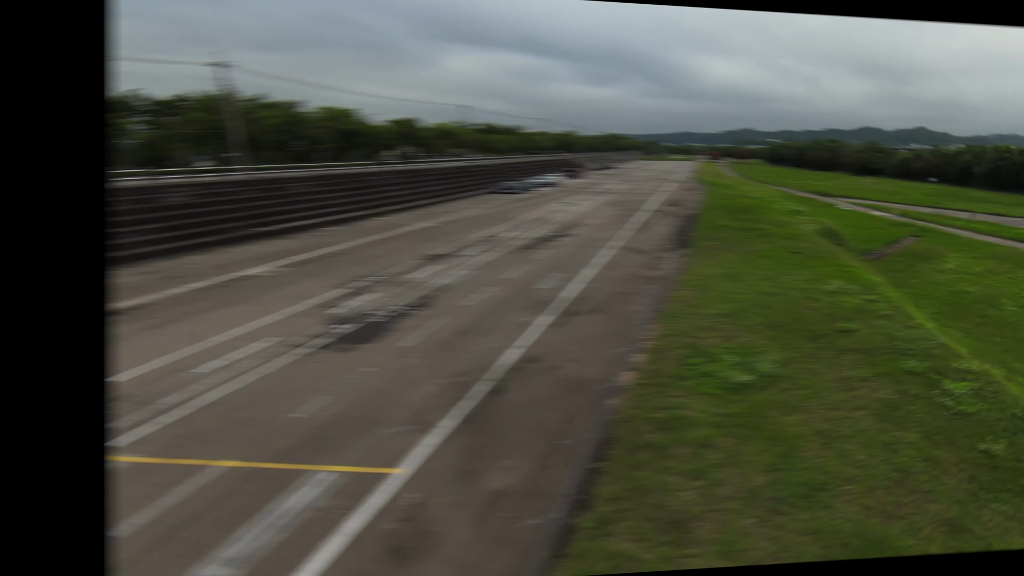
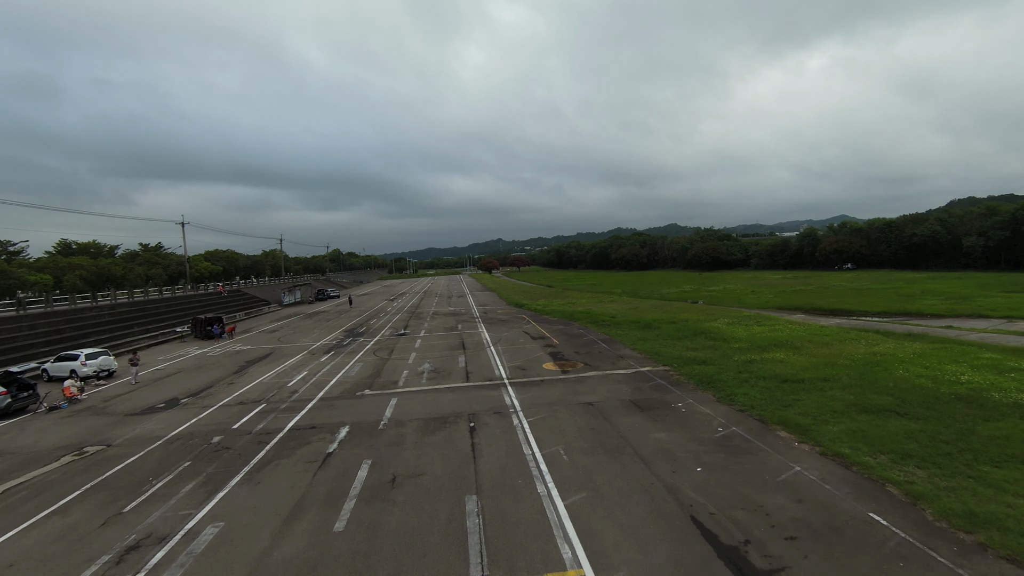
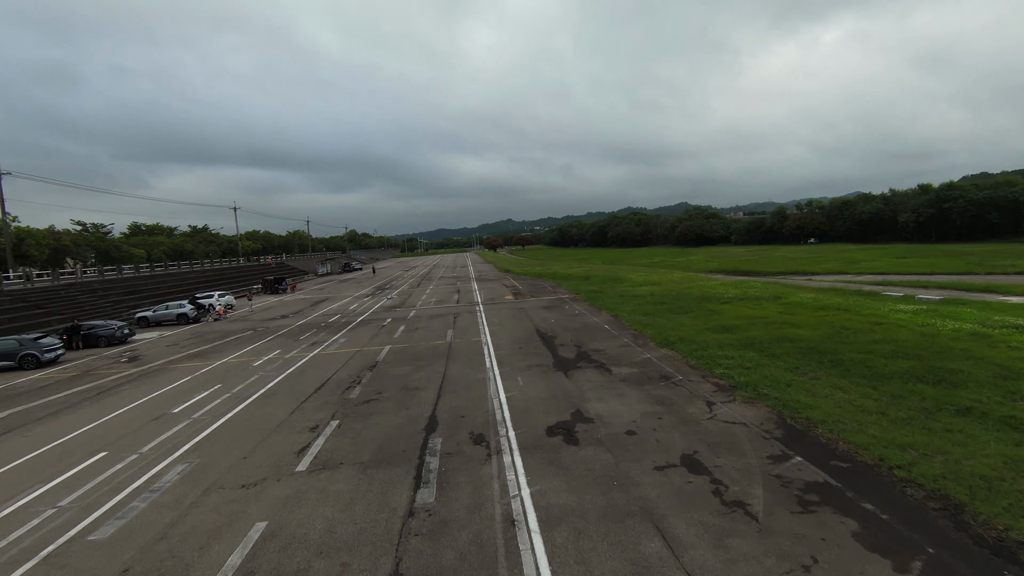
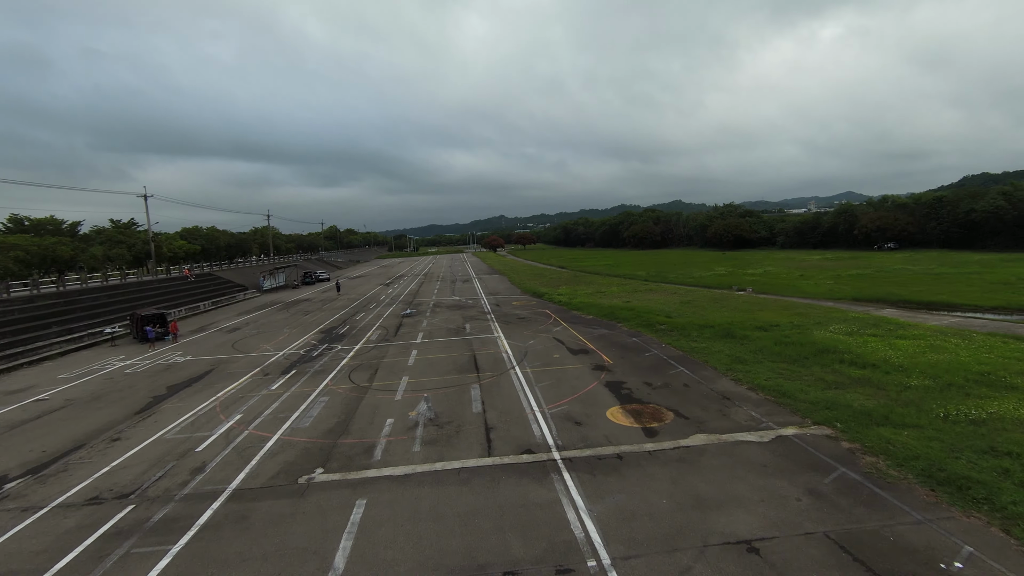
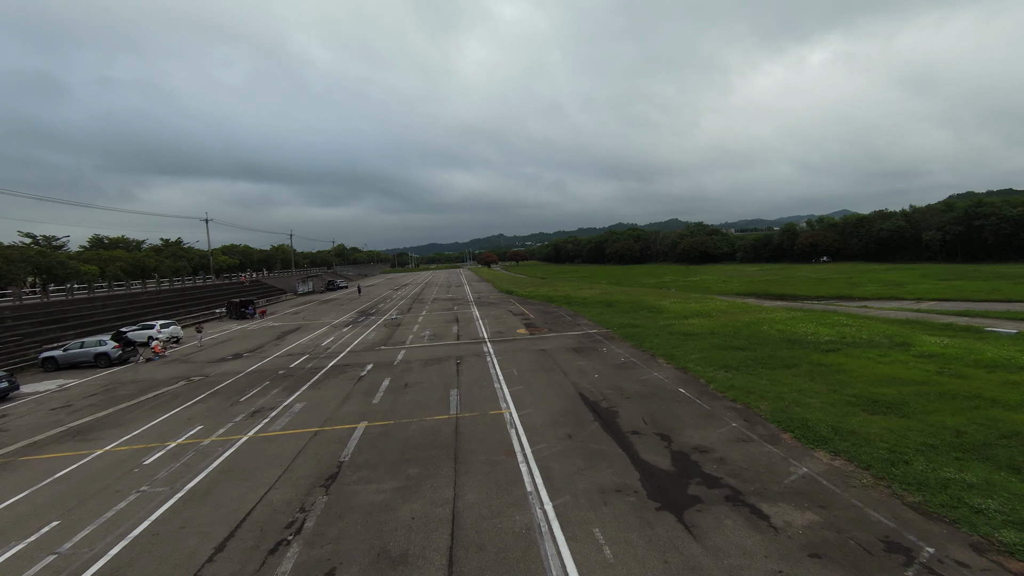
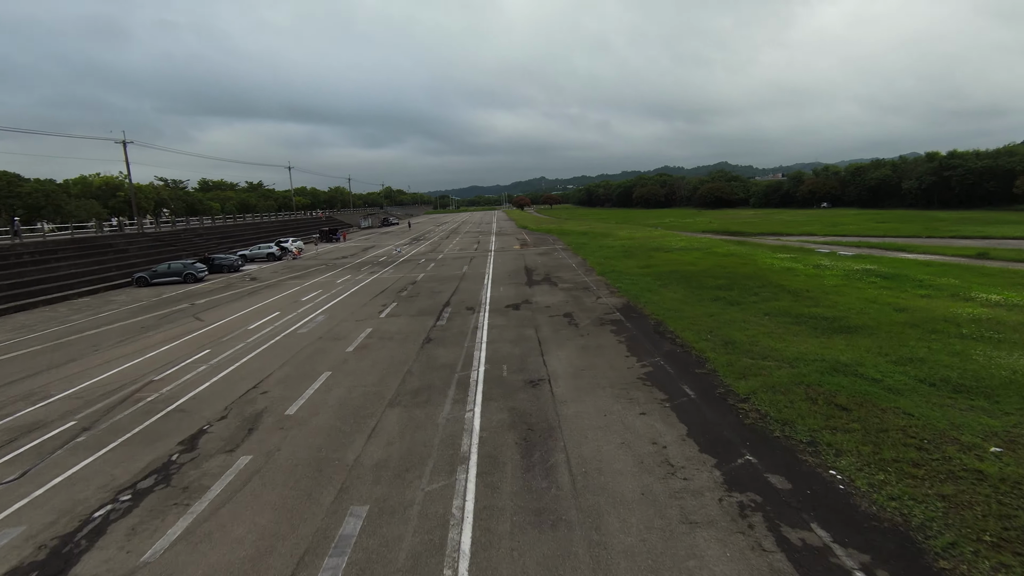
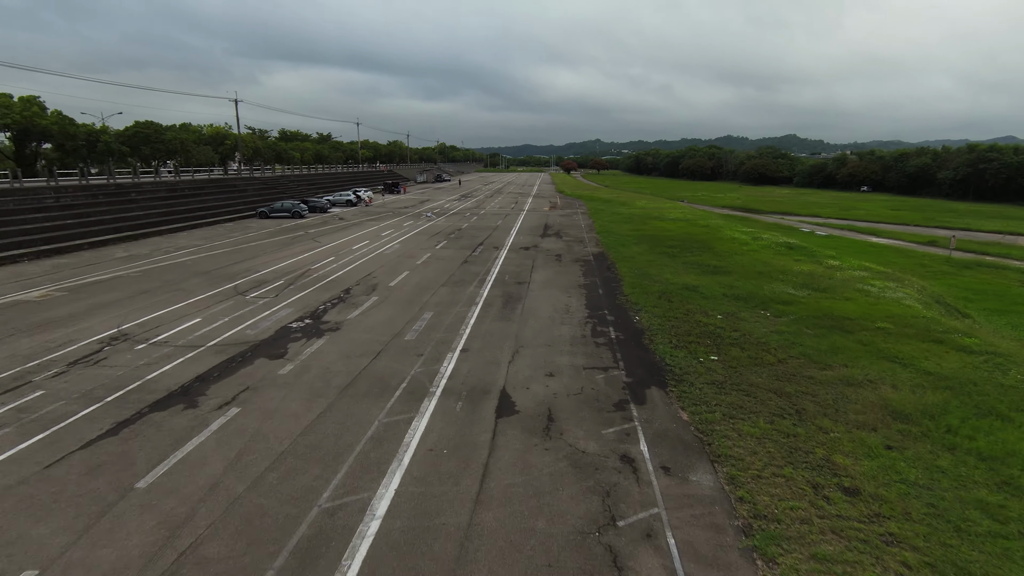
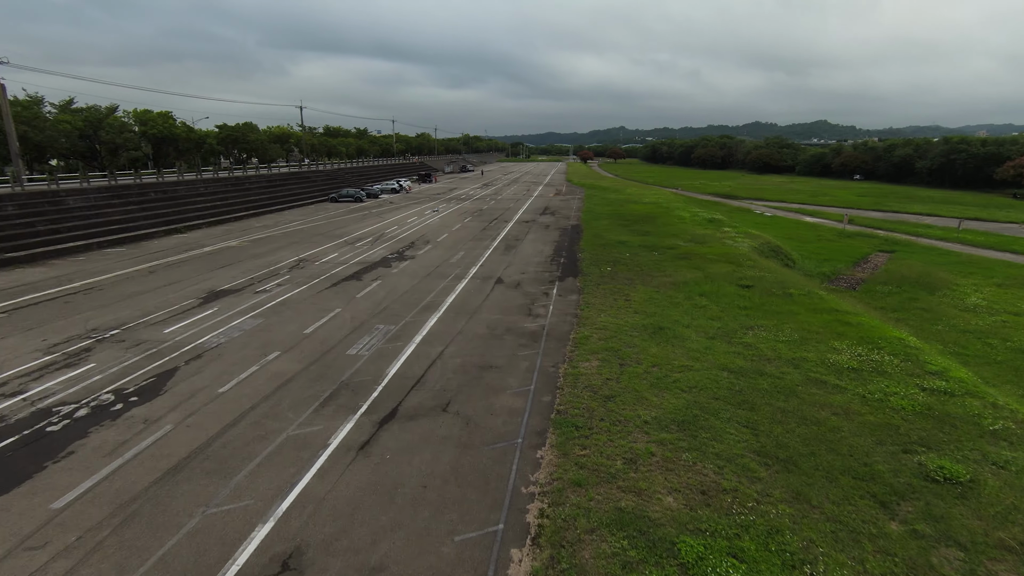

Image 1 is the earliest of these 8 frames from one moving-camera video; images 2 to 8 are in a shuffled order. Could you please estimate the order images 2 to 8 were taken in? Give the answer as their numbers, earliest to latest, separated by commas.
8, 7, 6, 3, 5, 2, 4
